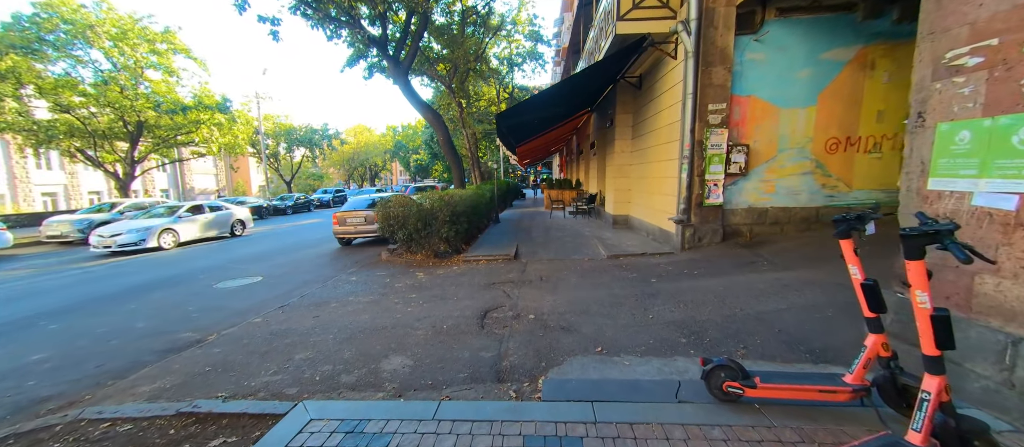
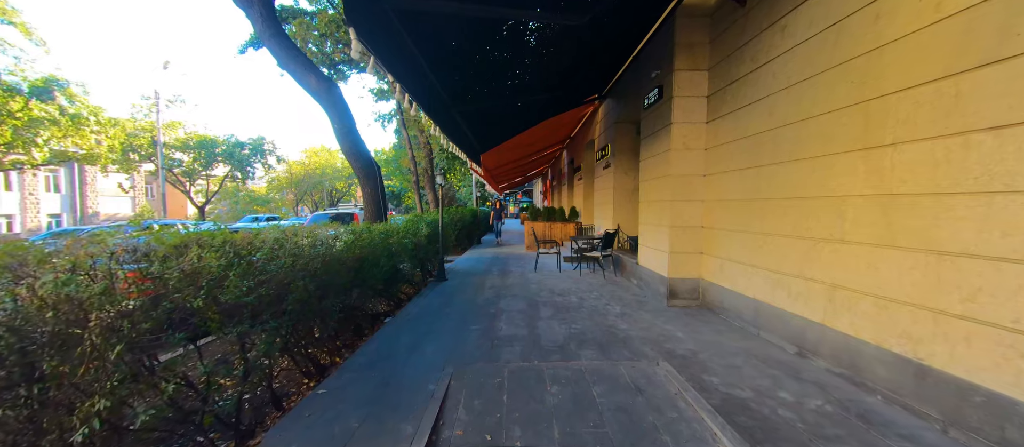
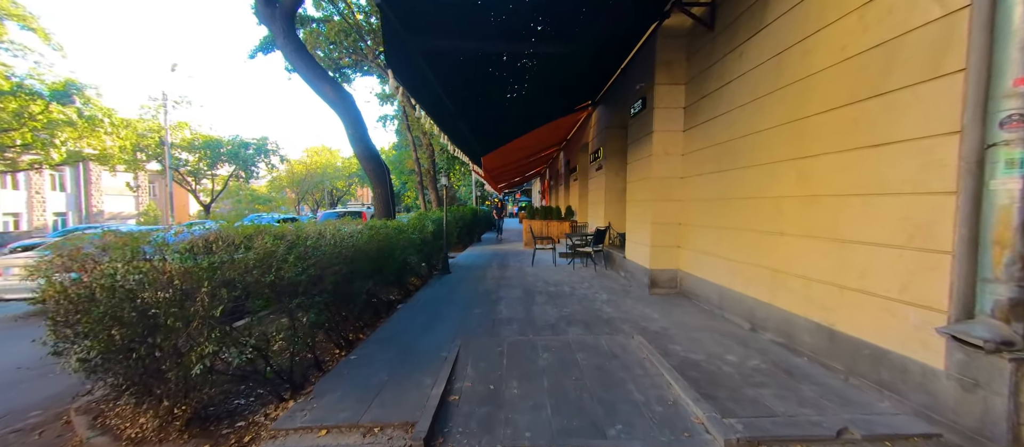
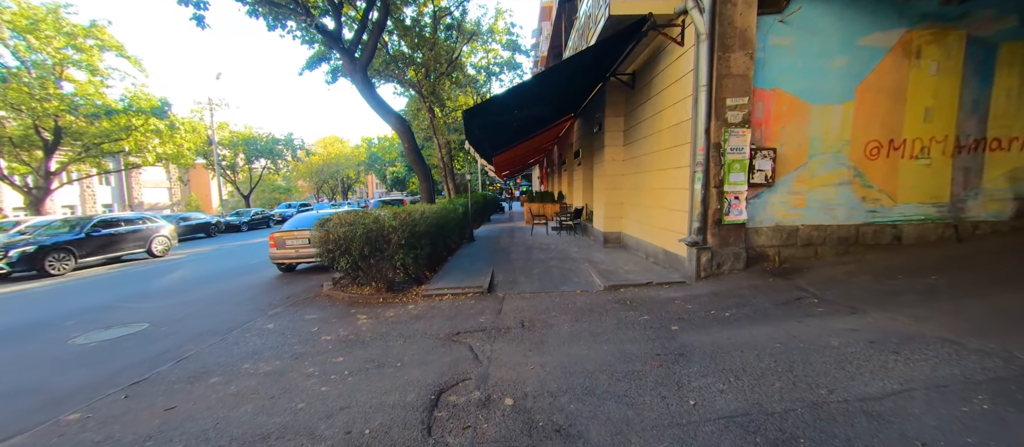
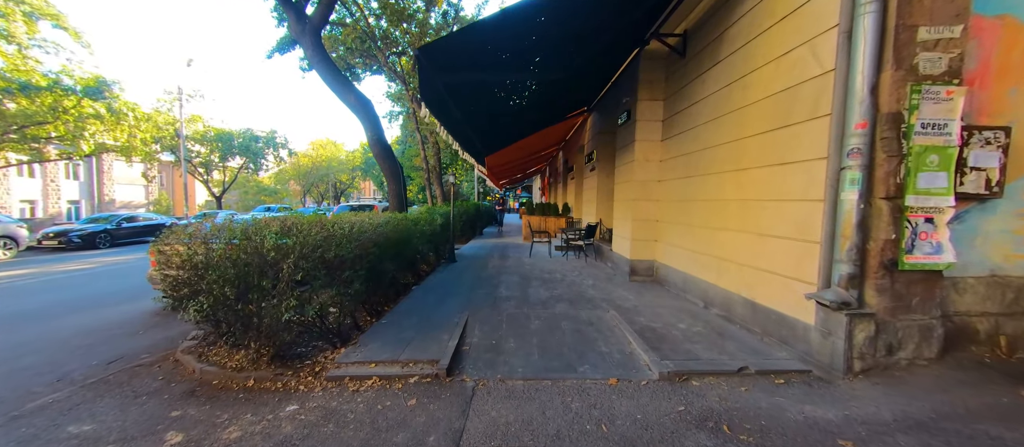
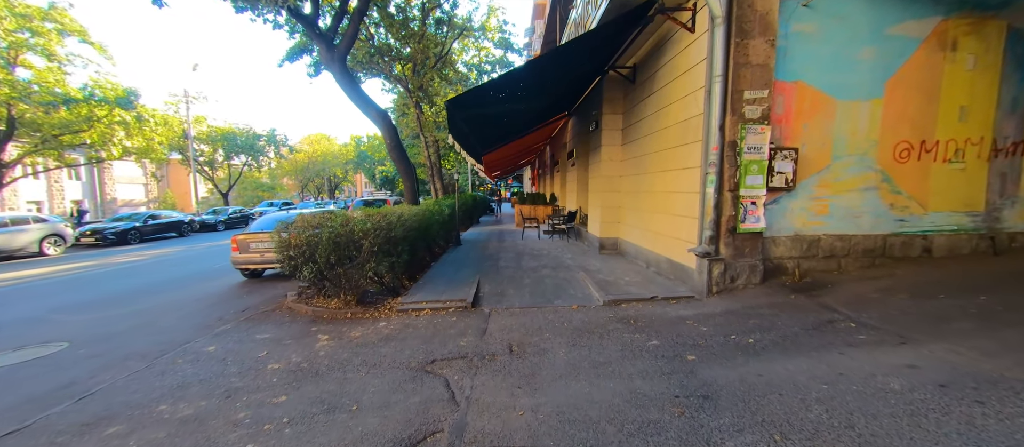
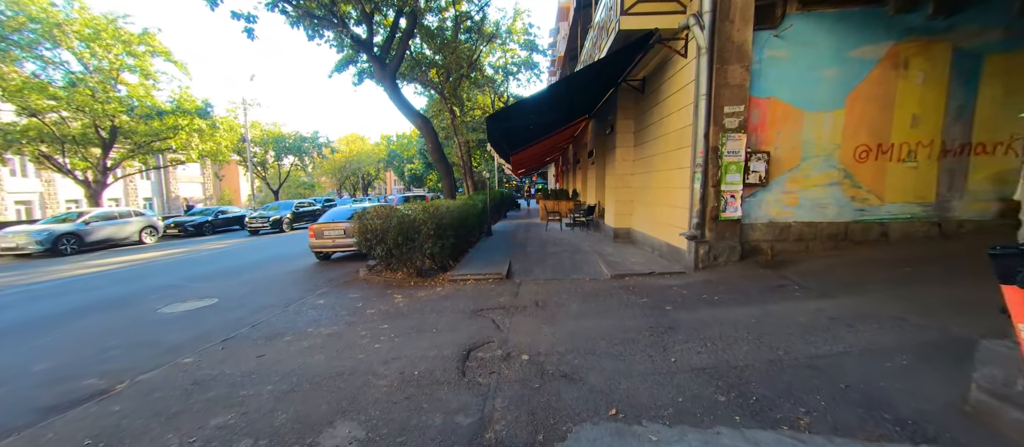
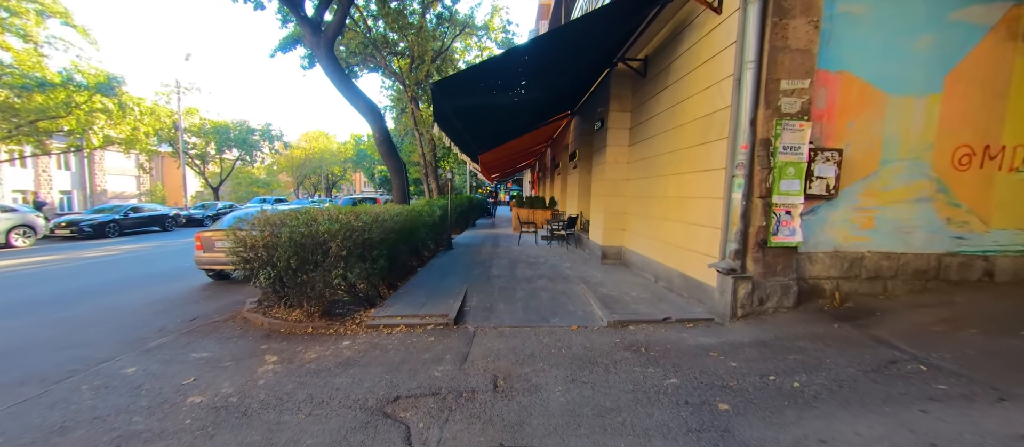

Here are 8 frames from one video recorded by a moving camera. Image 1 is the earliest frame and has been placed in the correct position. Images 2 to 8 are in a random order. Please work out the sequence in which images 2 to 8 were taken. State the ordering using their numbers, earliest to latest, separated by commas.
7, 4, 6, 8, 5, 3, 2
